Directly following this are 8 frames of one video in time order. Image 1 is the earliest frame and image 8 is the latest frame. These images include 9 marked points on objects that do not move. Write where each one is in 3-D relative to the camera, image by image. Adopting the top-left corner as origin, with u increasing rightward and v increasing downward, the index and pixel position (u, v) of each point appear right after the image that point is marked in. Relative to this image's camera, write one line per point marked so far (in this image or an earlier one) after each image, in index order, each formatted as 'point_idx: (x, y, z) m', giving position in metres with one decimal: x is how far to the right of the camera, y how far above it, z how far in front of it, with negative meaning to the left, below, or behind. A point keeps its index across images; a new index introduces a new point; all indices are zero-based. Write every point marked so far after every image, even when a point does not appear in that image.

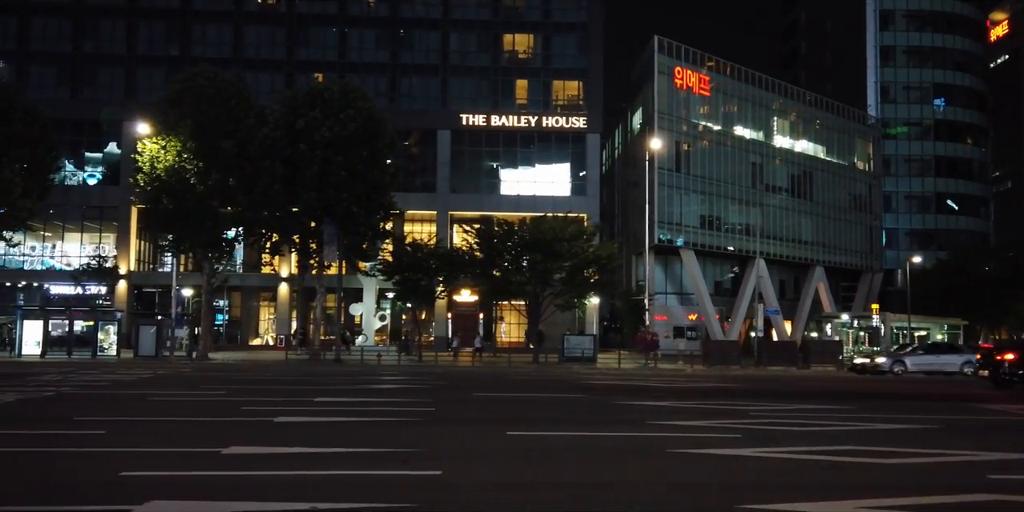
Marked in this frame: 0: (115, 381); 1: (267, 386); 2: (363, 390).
0: (-7.3, -2.4, +17.7) m
1: (-4.0, -2.6, +18.2) m
2: (-2.7, -2.4, +16.8) m
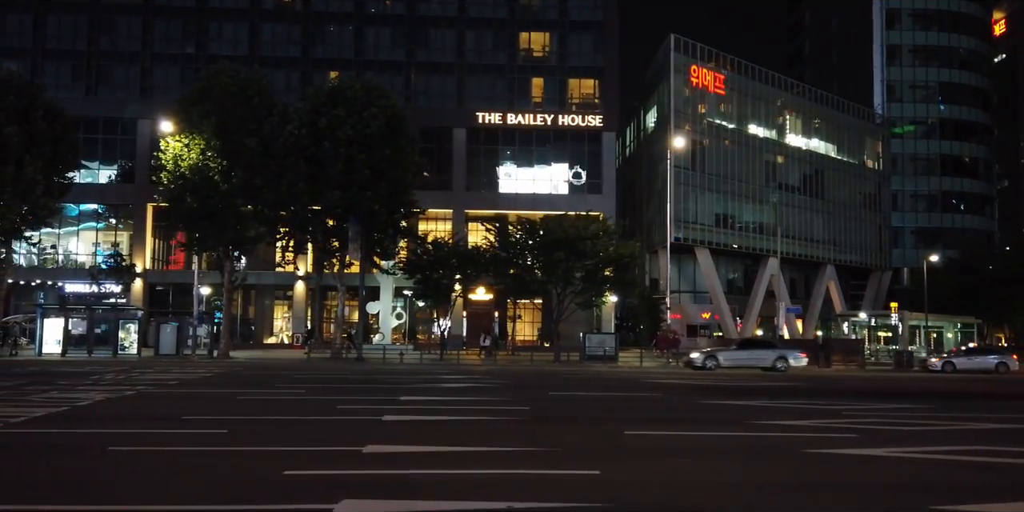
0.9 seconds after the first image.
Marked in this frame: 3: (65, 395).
0: (-6.1, -2.3, +17.6) m
1: (-2.8, -2.5, +18.2) m
2: (-1.5, -2.4, +16.8) m
3: (-6.4, -2.0, +13.6) m
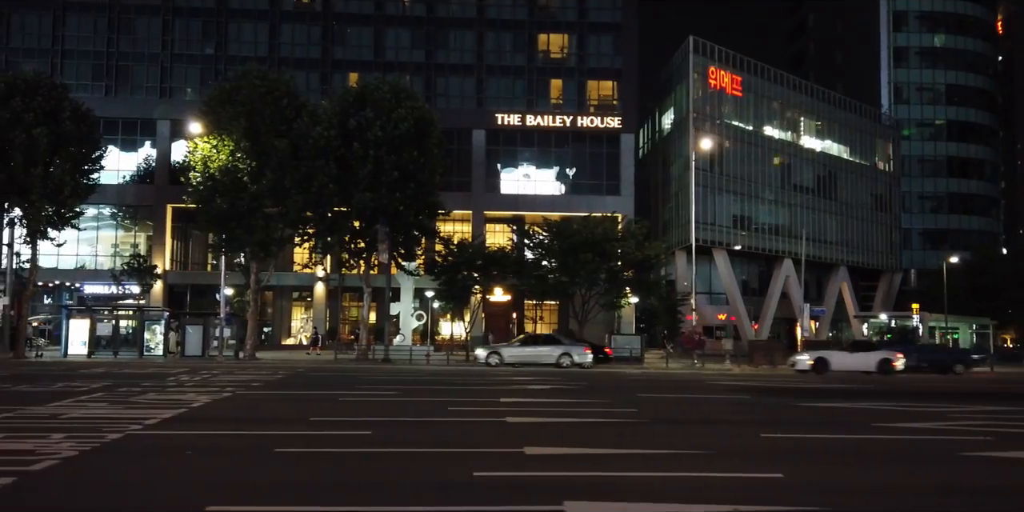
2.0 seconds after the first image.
0: (-4.7, -2.4, +17.7) m
1: (-1.4, -2.6, +18.3) m
2: (-0.1, -2.5, +16.9) m
3: (-4.9, -2.1, +13.6) m
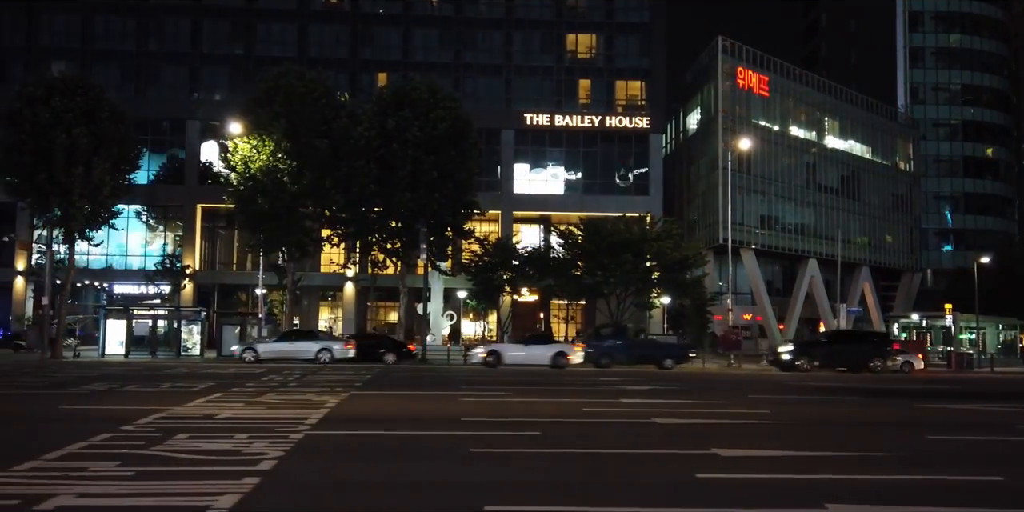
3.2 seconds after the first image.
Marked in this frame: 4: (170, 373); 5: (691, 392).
0: (-2.9, -2.4, +17.7) m
1: (+0.4, -2.6, +18.3) m
2: (+1.7, -2.5, +16.9) m
3: (-3.2, -2.1, +13.6) m
4: (-7.0, -2.4, +18.8) m
5: (+3.2, -2.5, +16.9) m
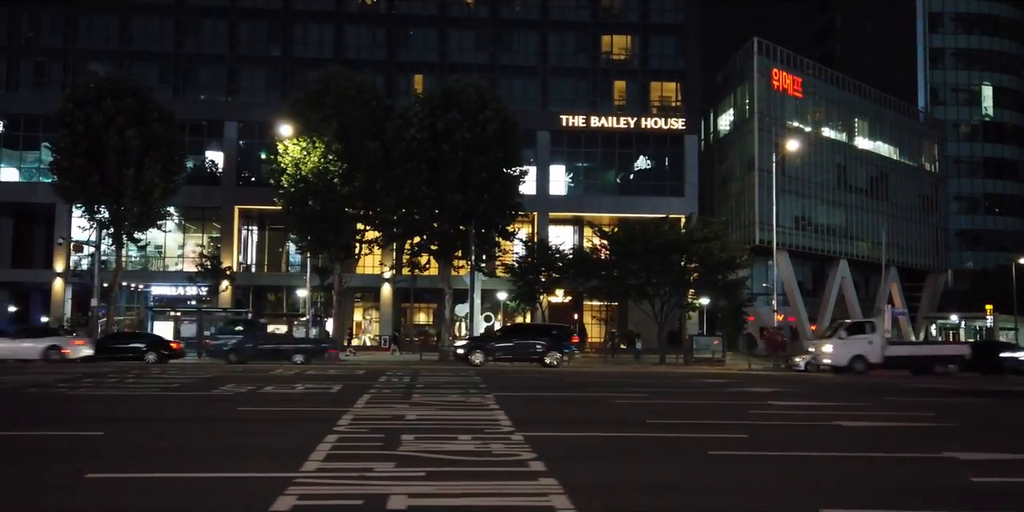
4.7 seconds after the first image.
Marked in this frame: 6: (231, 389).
0: (-0.7, -2.4, +17.8) m
1: (+2.5, -2.6, +18.4) m
2: (+3.9, -2.5, +17.0) m
3: (-1.0, -2.1, +13.7) m
4: (-4.9, -2.4, +18.9) m
5: (+5.4, -2.5, +17.0) m
6: (-4.7, -2.2, +15.7) m
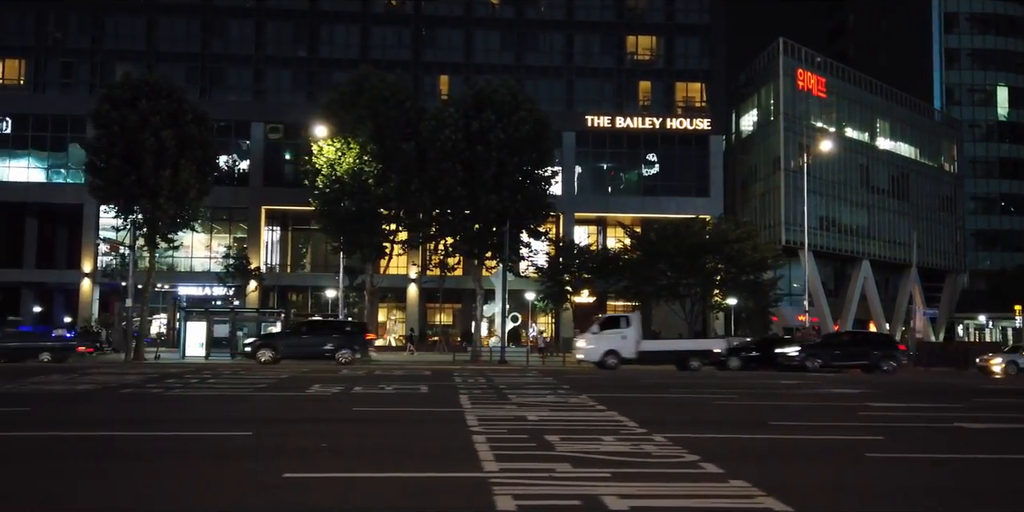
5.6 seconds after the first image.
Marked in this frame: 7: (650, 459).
0: (+0.7, -2.5, +17.9) m
1: (+4.0, -2.7, +18.5) m
2: (+5.3, -2.5, +17.1) m
3: (+0.4, -2.1, +13.8) m
4: (-3.4, -2.4, +19.0) m
5: (+6.8, -2.5, +17.0) m
6: (-3.3, -2.3, +15.7) m
7: (+1.2, -1.8, +7.9) m
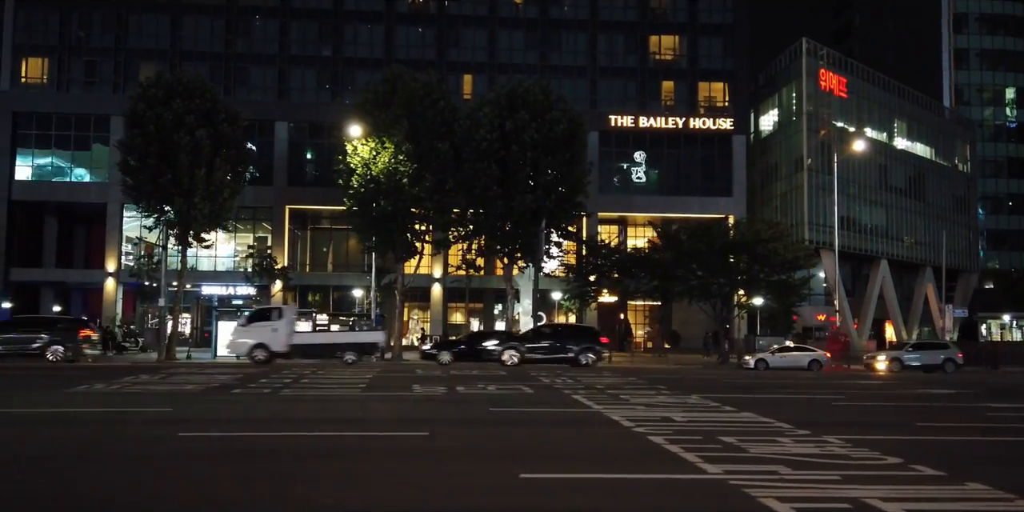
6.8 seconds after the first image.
0: (+2.4, -2.5, +17.9) m
1: (+5.7, -2.7, +18.5) m
2: (+7.0, -2.5, +17.1) m
3: (+2.2, -2.1, +13.8) m
4: (-1.7, -2.4, +19.0) m
5: (+8.6, -2.6, +17.0) m
6: (-1.6, -2.3, +15.7) m
7: (+2.9, -1.8, +7.9) m
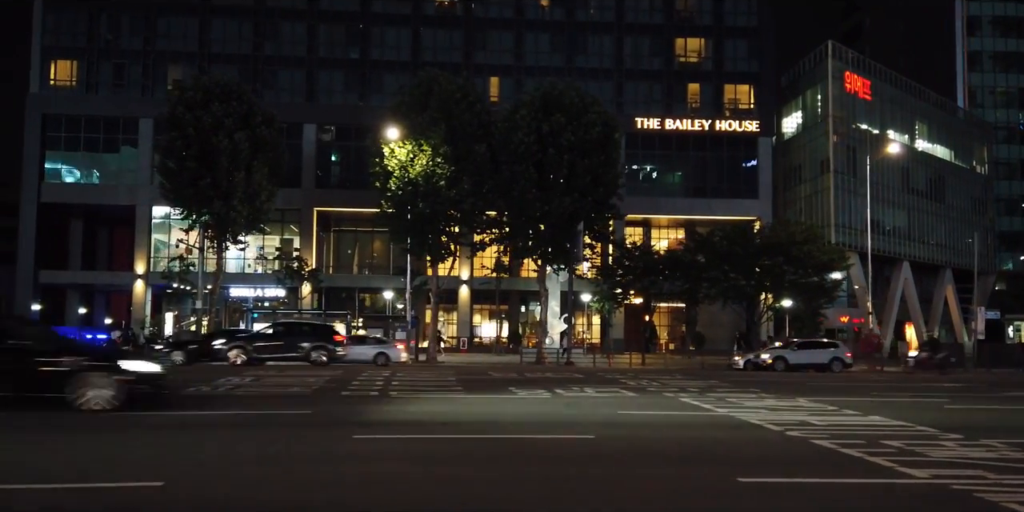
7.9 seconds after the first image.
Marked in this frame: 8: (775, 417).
0: (+4.1, -2.5, +18.0) m
1: (+7.4, -2.7, +18.6) m
2: (+8.7, -2.6, +17.2) m
3: (+3.8, -2.2, +13.9) m
4: (0.0, -2.5, +19.1) m
5: (+10.2, -2.6, +17.1) m
6: (+0.1, -2.3, +15.8) m
7: (+4.6, -1.8, +8.1) m
8: (+3.4, -2.1, +12.0) m
